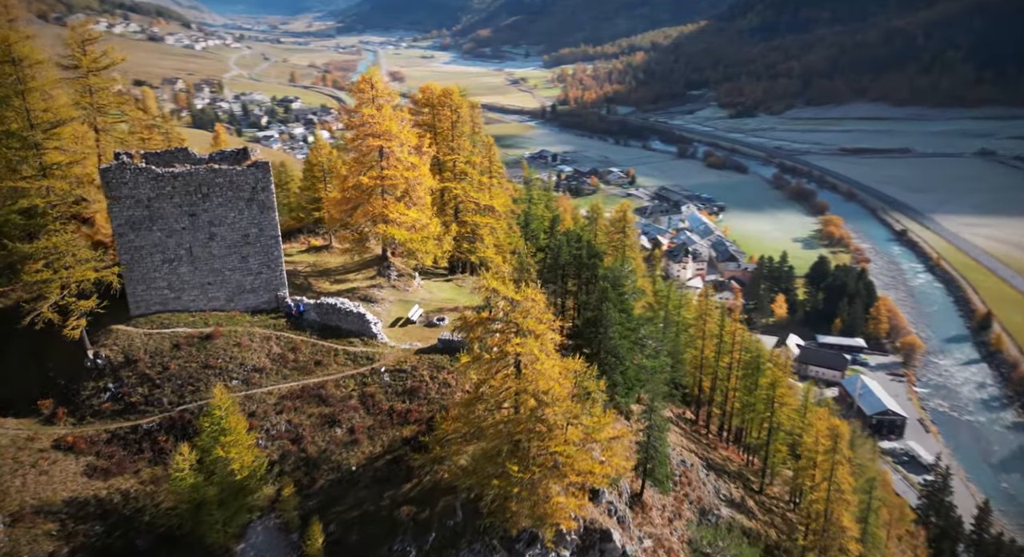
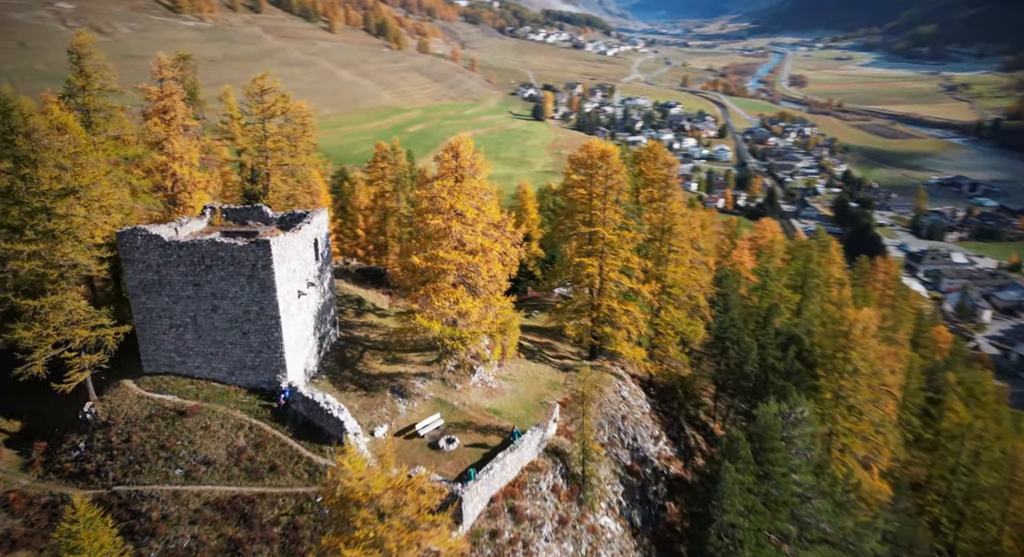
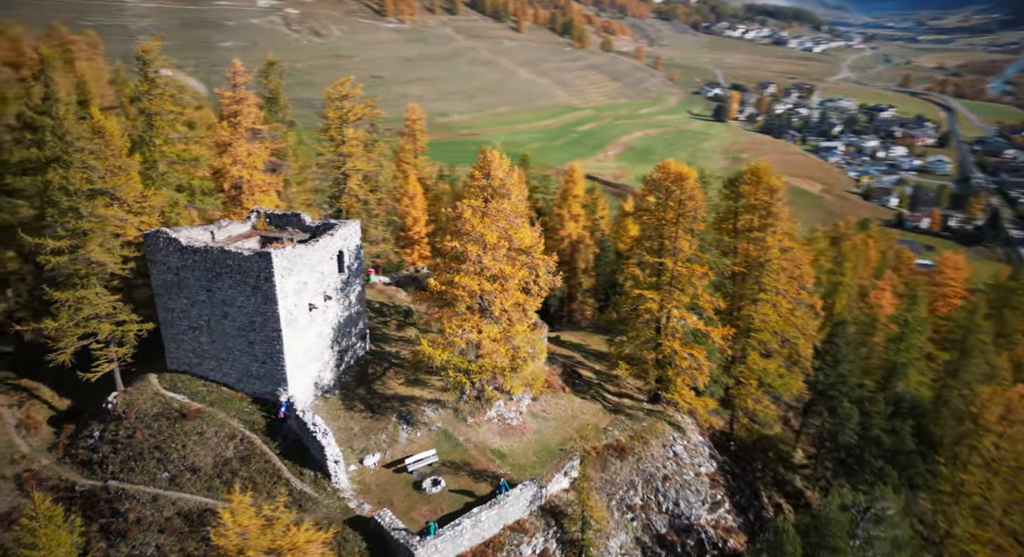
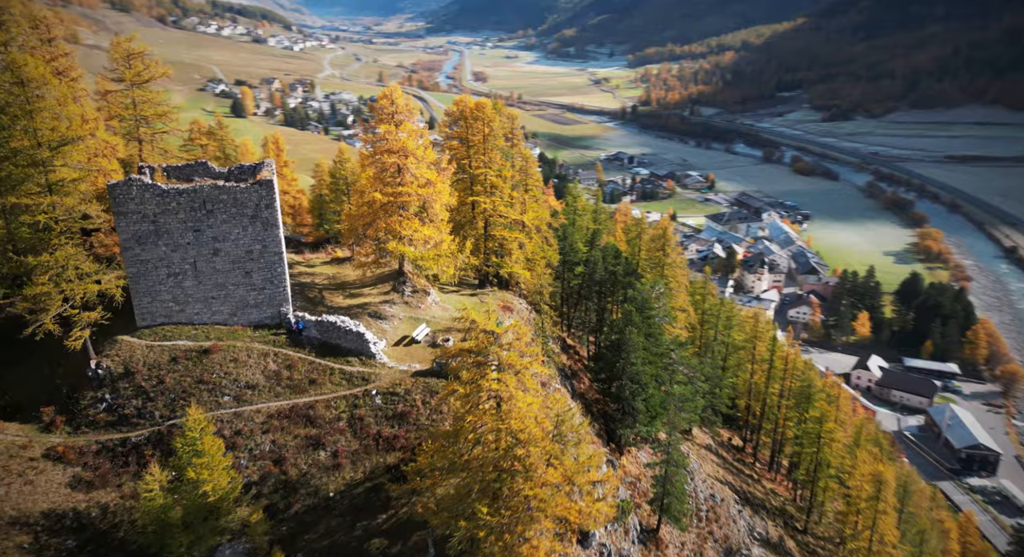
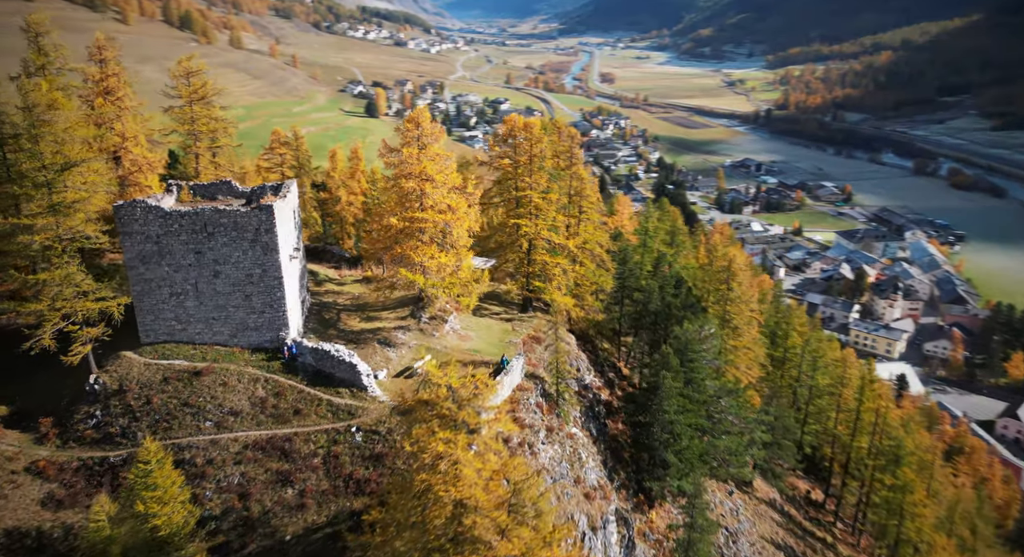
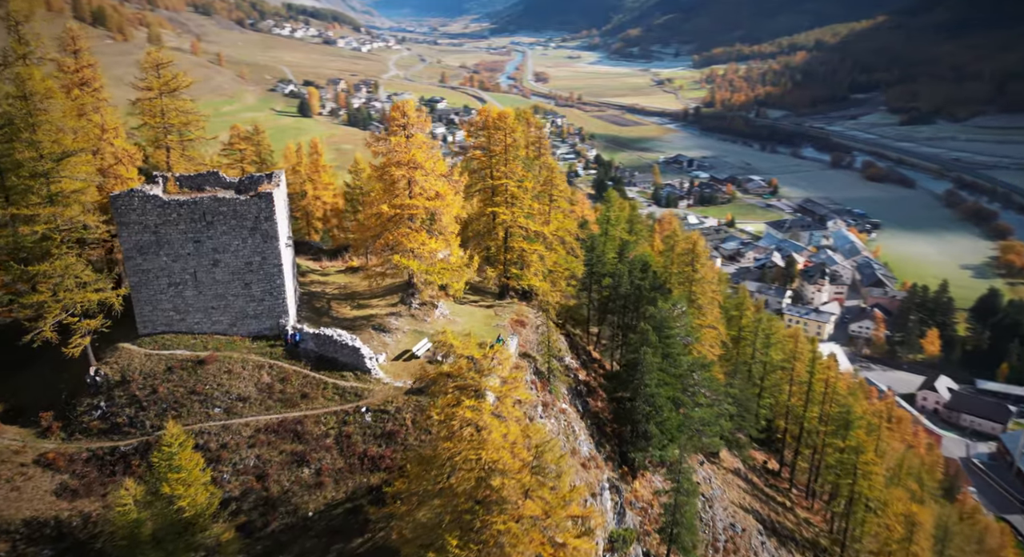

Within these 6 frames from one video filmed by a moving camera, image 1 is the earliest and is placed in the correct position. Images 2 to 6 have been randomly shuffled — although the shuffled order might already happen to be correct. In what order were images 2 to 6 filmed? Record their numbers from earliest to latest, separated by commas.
4, 6, 5, 2, 3
